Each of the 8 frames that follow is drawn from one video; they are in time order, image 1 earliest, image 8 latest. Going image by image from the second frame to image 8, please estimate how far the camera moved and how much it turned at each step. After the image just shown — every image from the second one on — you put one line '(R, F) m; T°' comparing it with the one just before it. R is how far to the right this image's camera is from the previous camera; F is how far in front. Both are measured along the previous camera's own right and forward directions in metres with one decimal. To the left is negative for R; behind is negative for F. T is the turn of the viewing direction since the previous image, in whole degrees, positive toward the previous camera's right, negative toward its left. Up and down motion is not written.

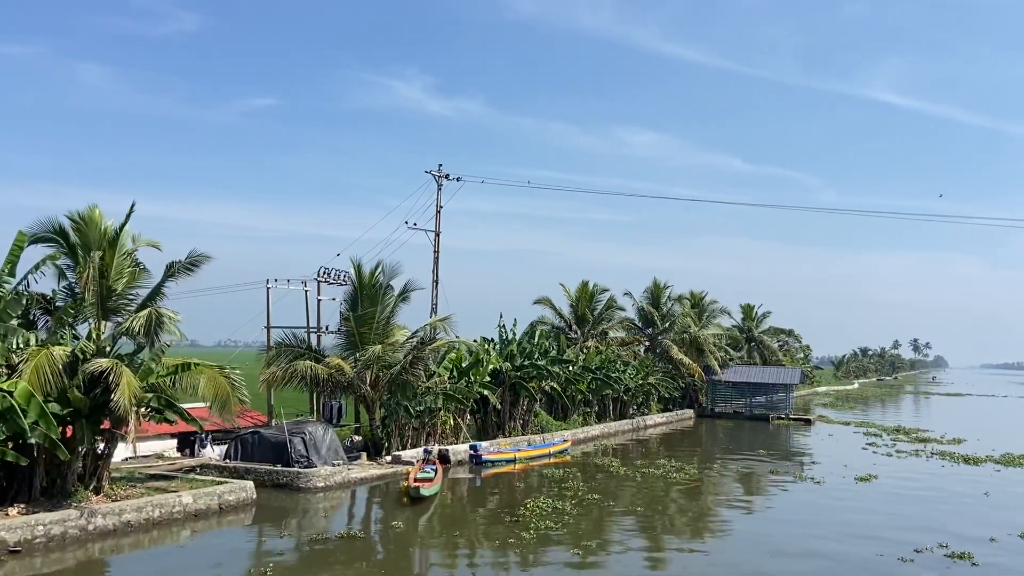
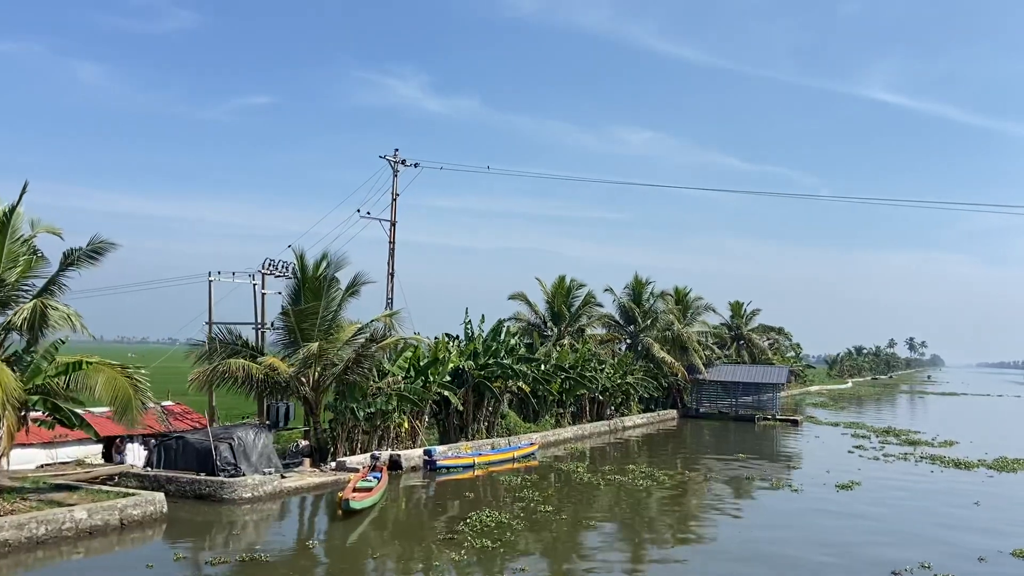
(+0.7, +1.2) m; 0°
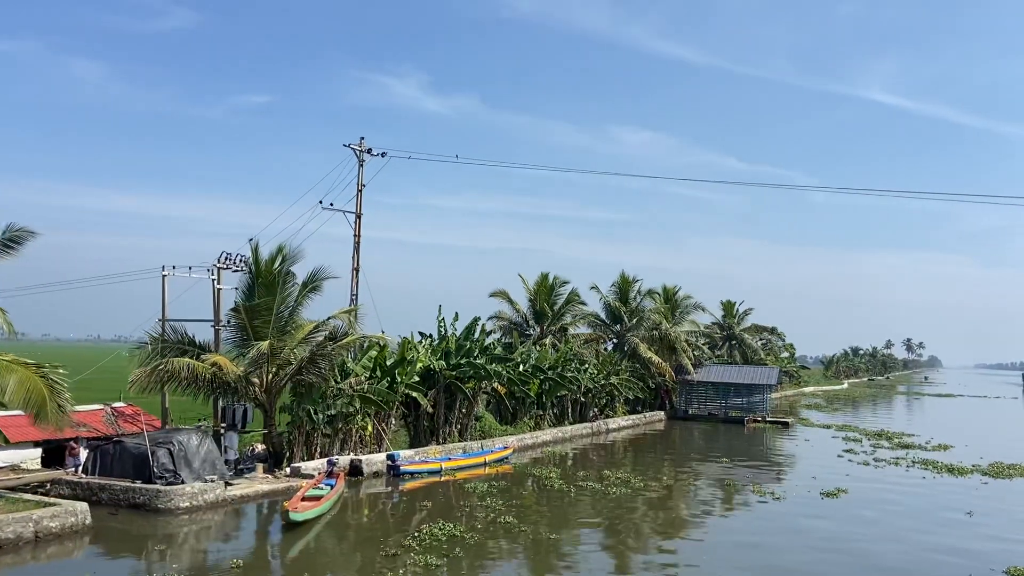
(+0.5, +0.9) m; 0°
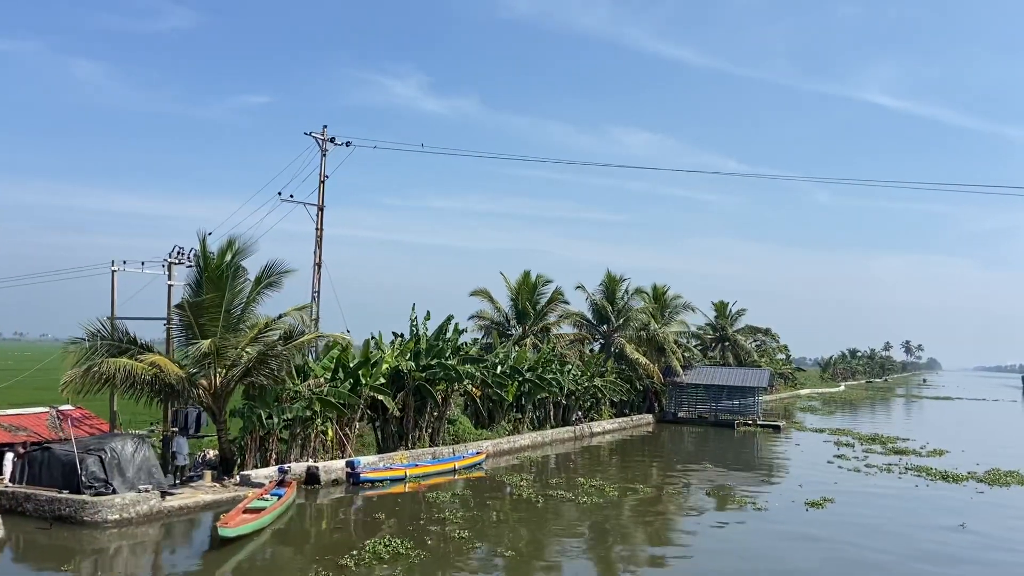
(+0.5, +0.9) m; 0°
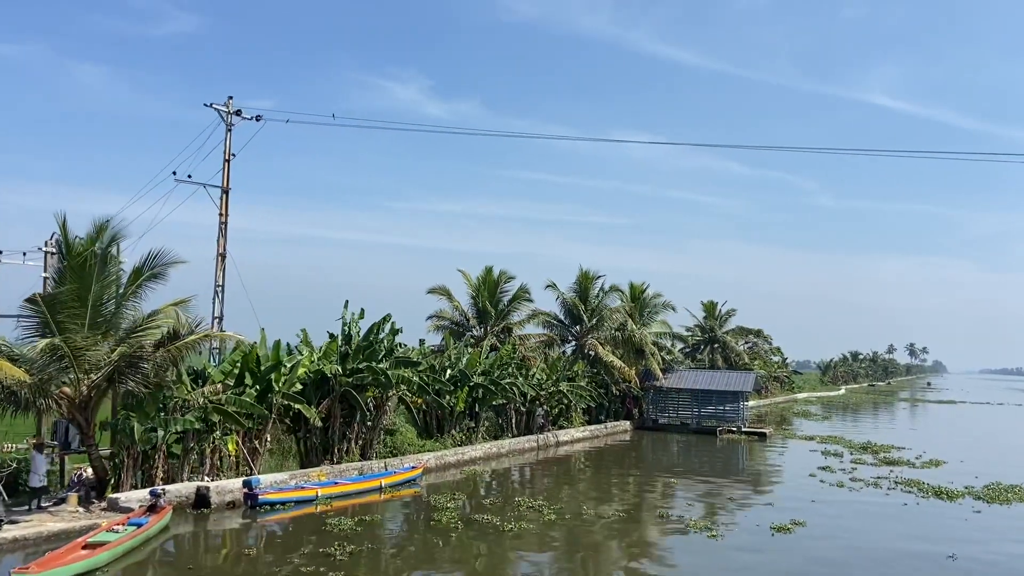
(+1.1, +1.9) m; 0°
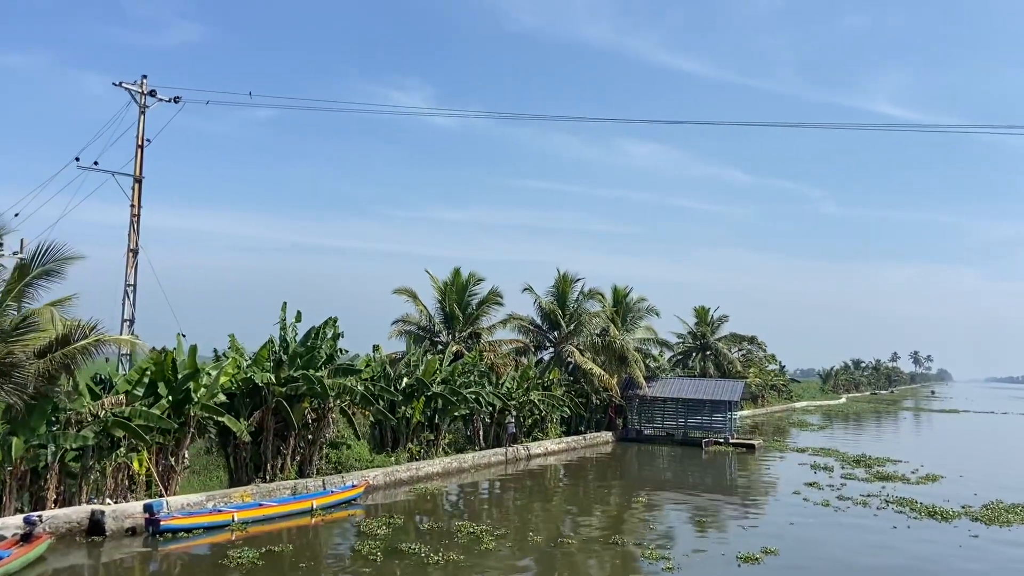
(+0.8, +1.4) m; 0°
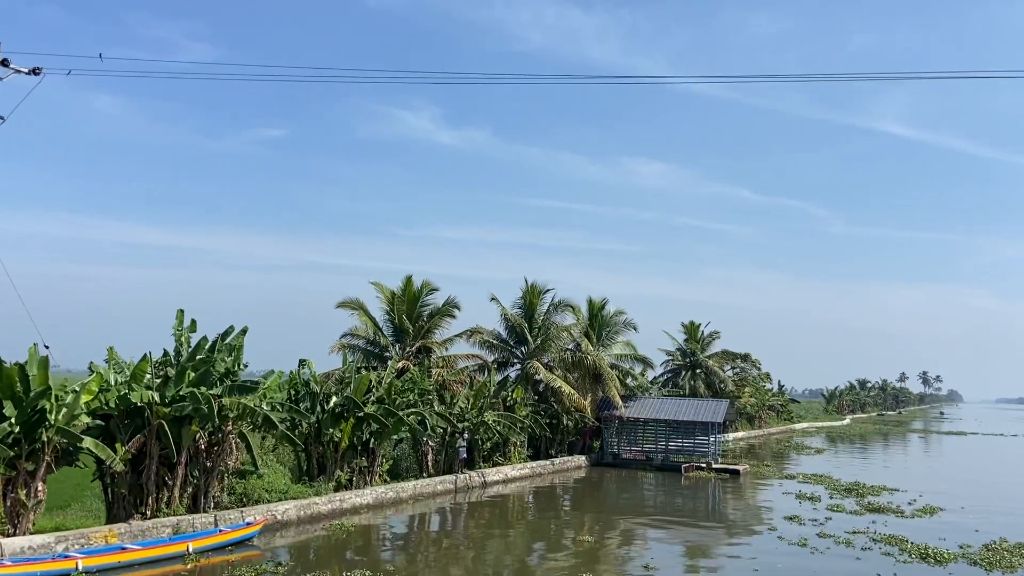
(+1.2, +1.9) m; 0°
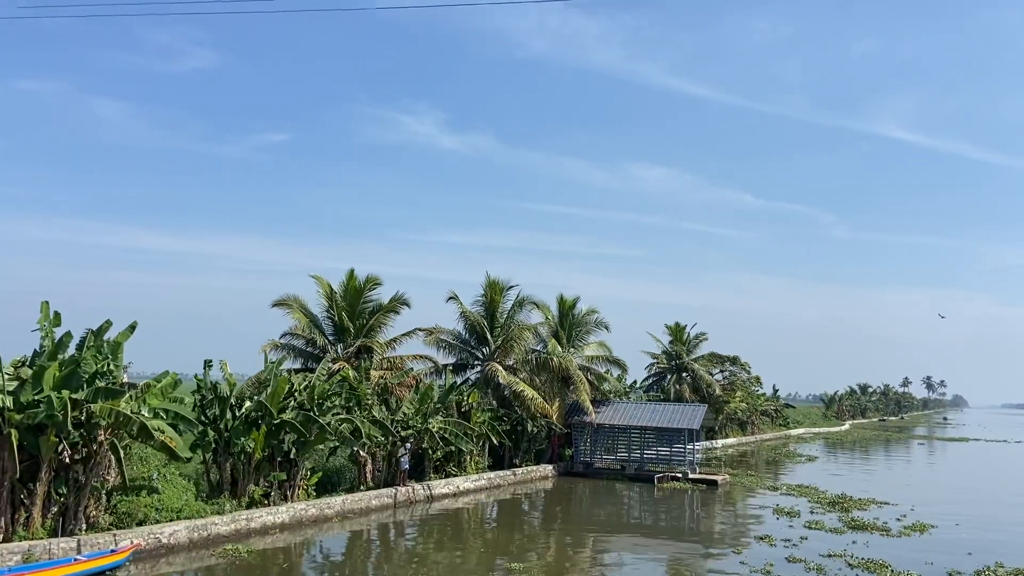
(+1.1, +1.7) m; 0°
